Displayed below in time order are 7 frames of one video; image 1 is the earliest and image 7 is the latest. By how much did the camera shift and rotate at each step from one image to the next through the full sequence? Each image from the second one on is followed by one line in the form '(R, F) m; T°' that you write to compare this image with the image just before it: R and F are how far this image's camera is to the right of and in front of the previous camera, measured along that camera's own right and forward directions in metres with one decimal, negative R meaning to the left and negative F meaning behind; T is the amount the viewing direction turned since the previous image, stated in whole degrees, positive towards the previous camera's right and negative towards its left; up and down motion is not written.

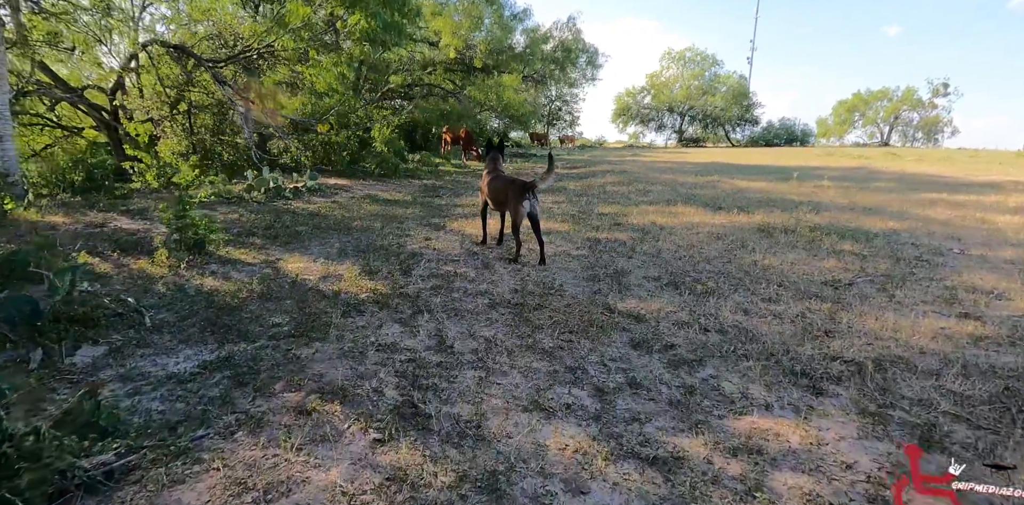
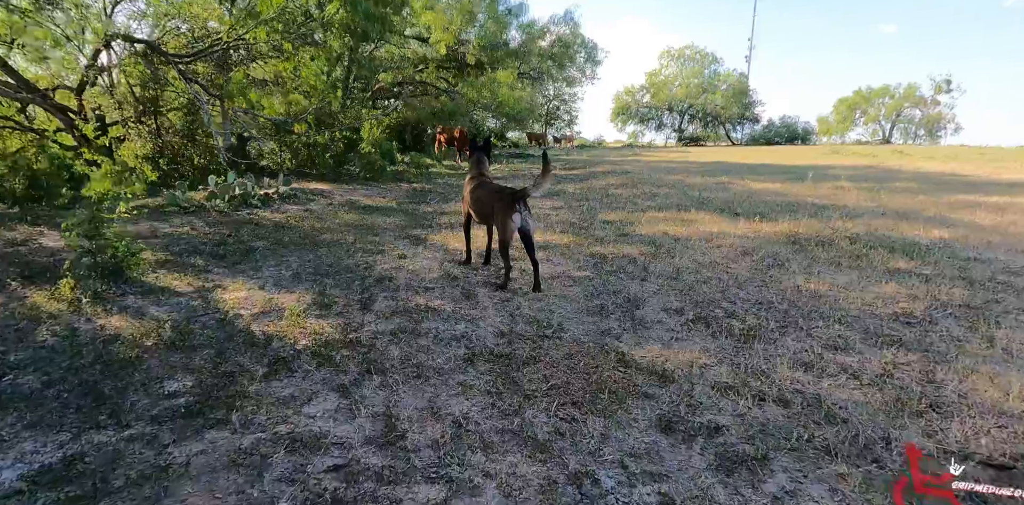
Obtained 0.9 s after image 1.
(+0.1, +0.9) m; 0°
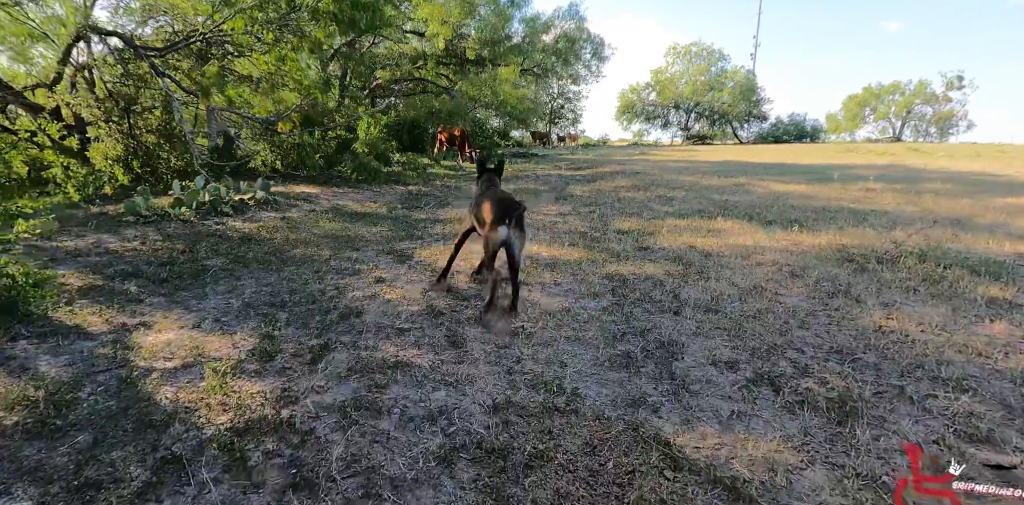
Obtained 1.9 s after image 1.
(0.0, +0.9) m; 0°
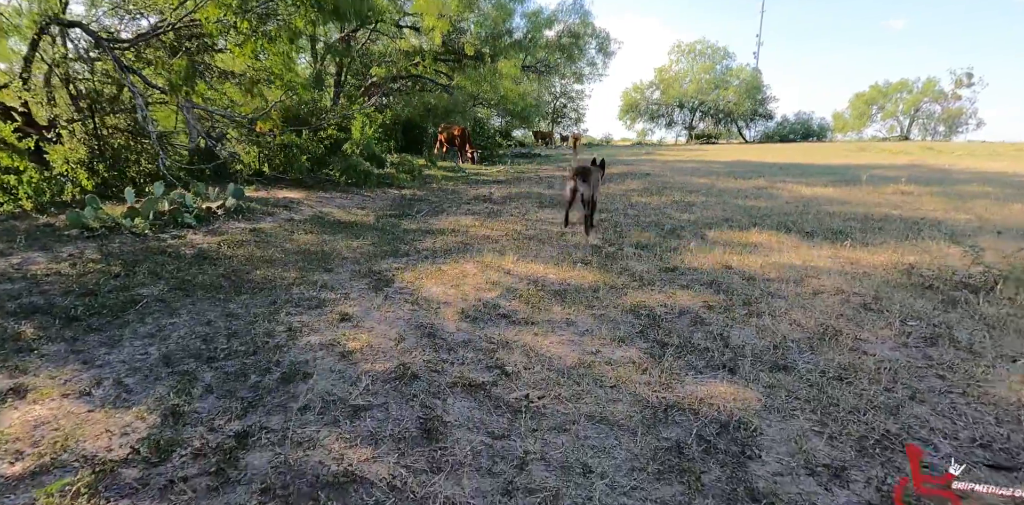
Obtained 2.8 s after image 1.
(0.0, +0.9) m; 0°
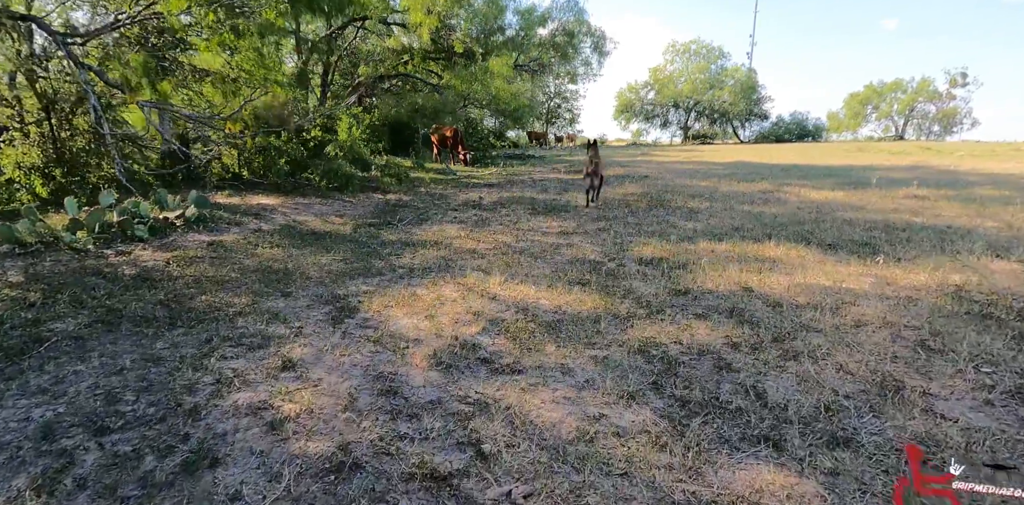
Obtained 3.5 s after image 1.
(+0.1, +0.6) m; +1°
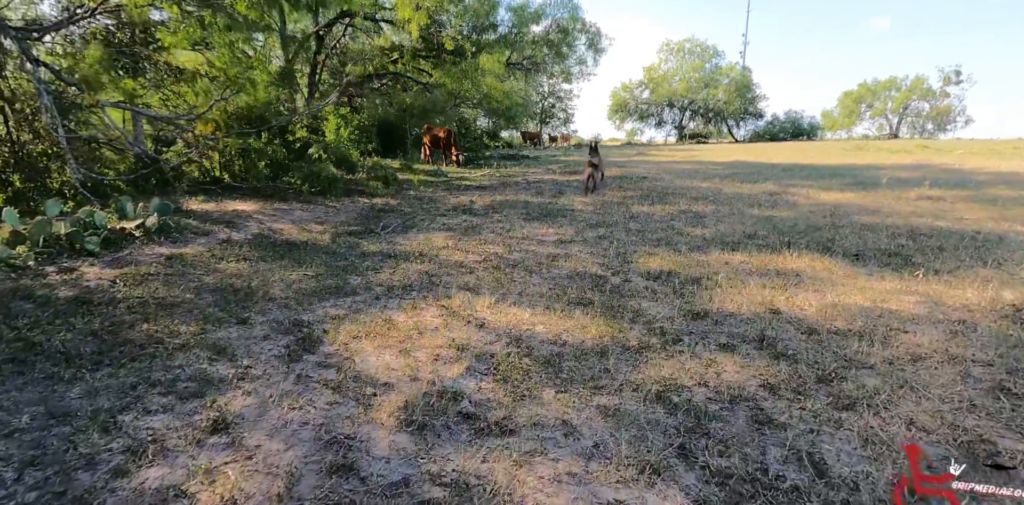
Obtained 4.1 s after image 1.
(0.0, +0.5) m; +1°
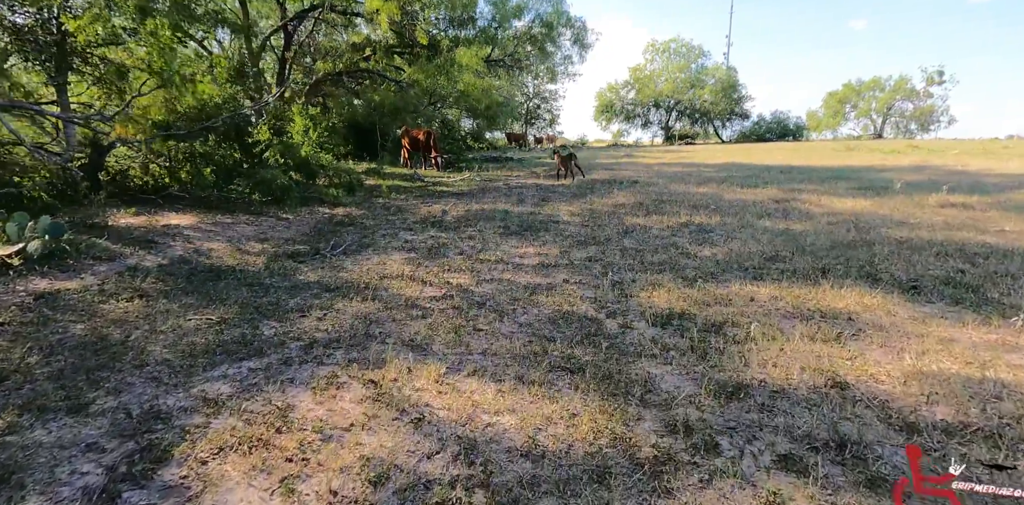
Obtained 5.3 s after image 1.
(+0.1, +1.0) m; +1°
